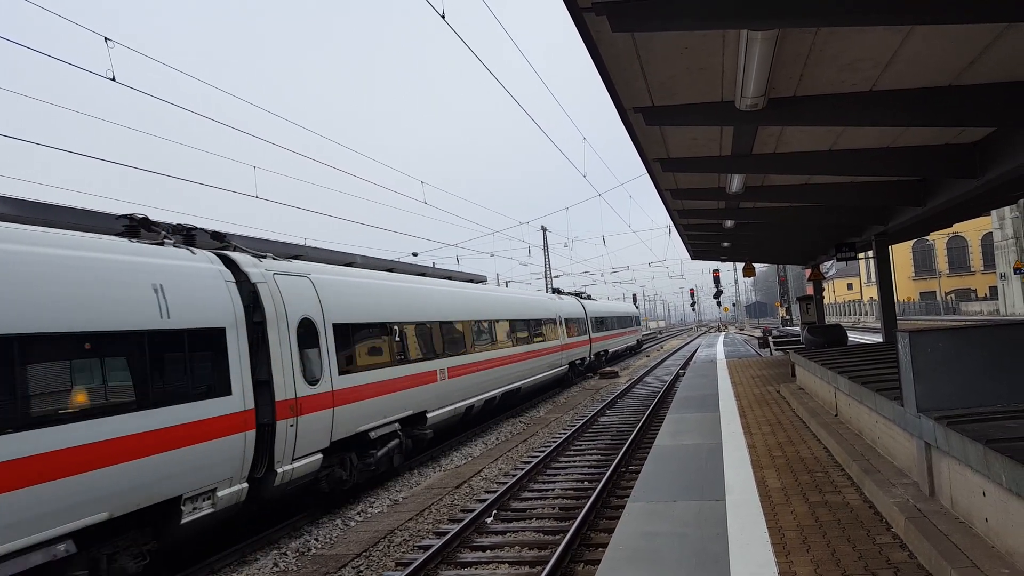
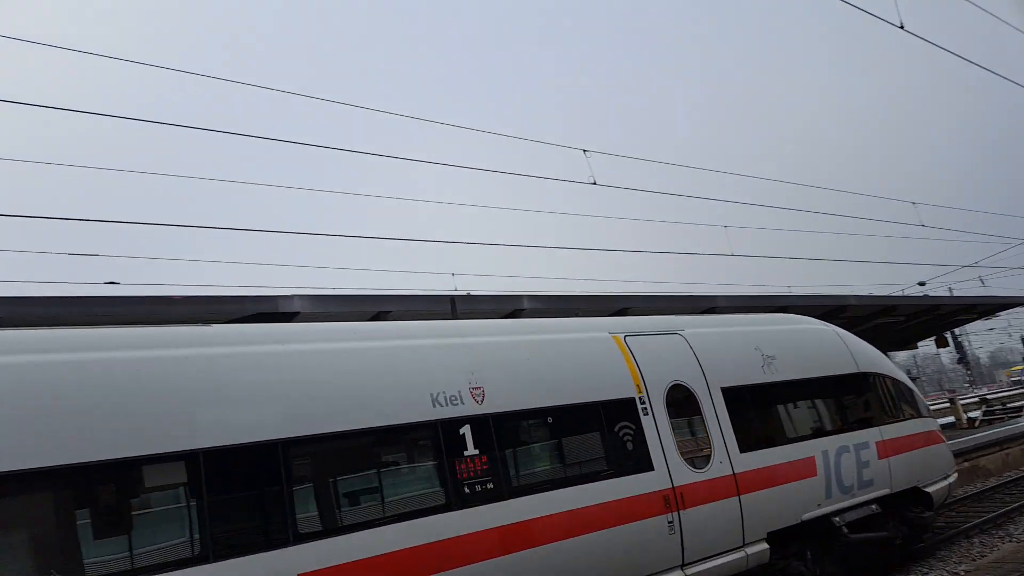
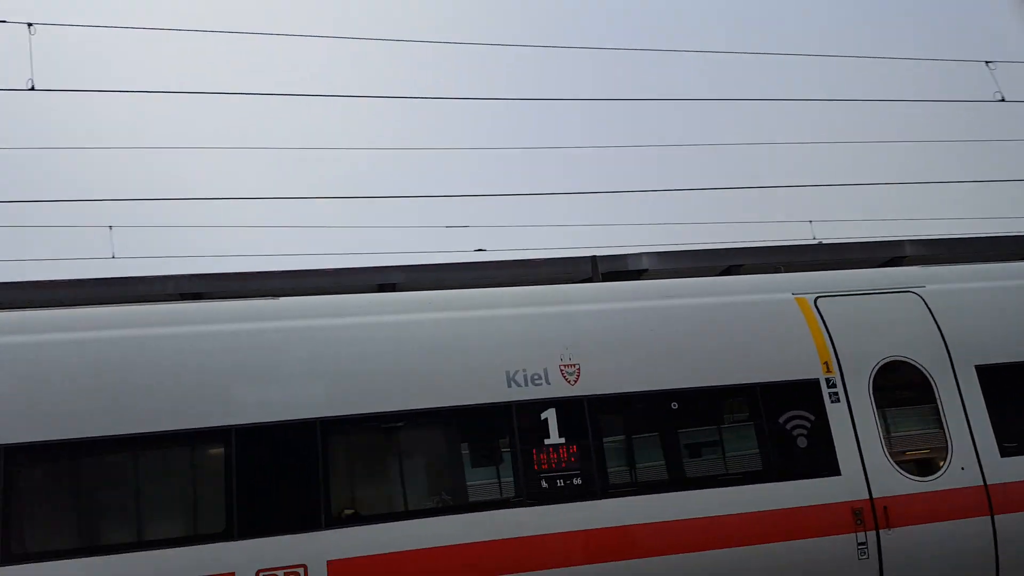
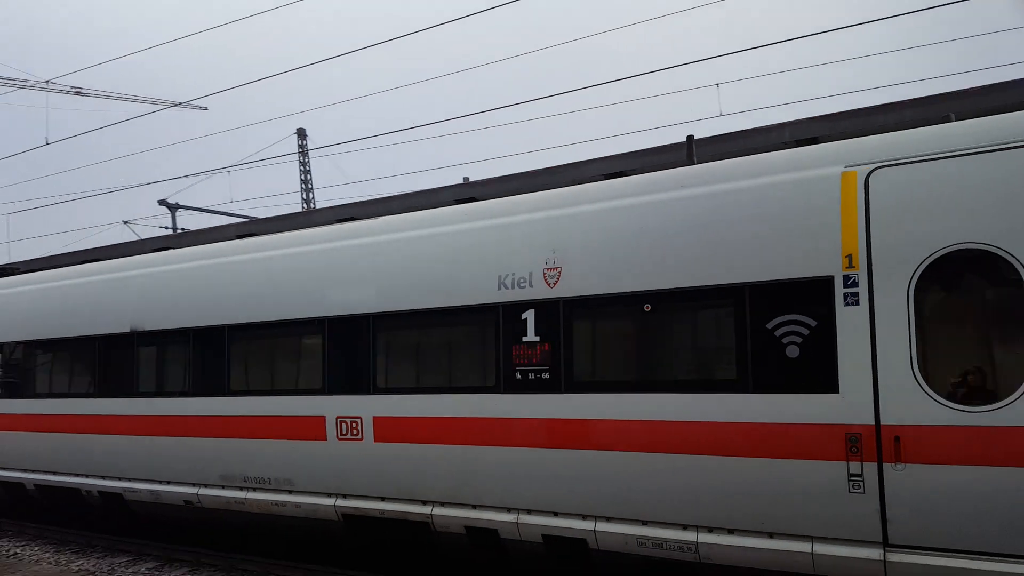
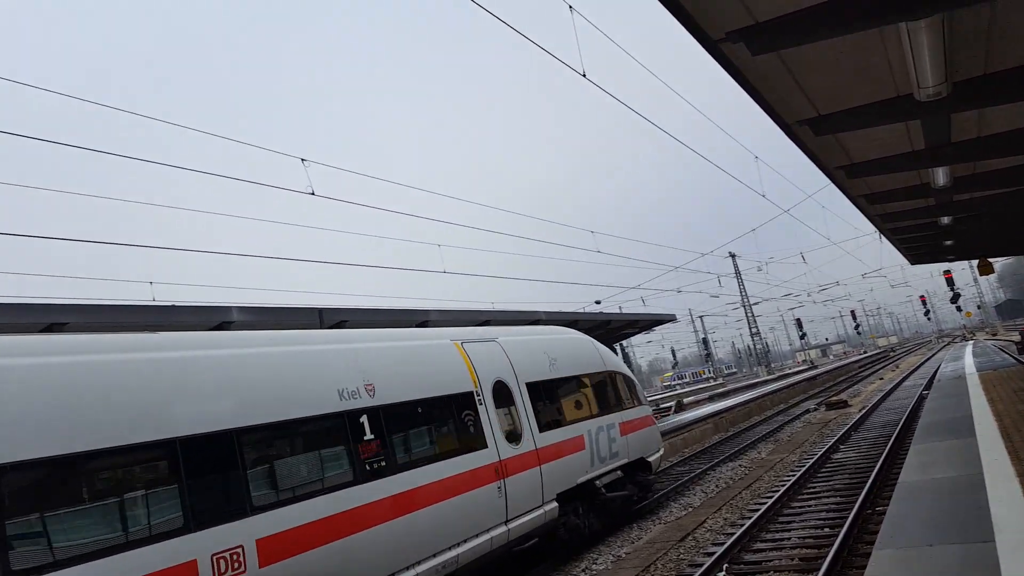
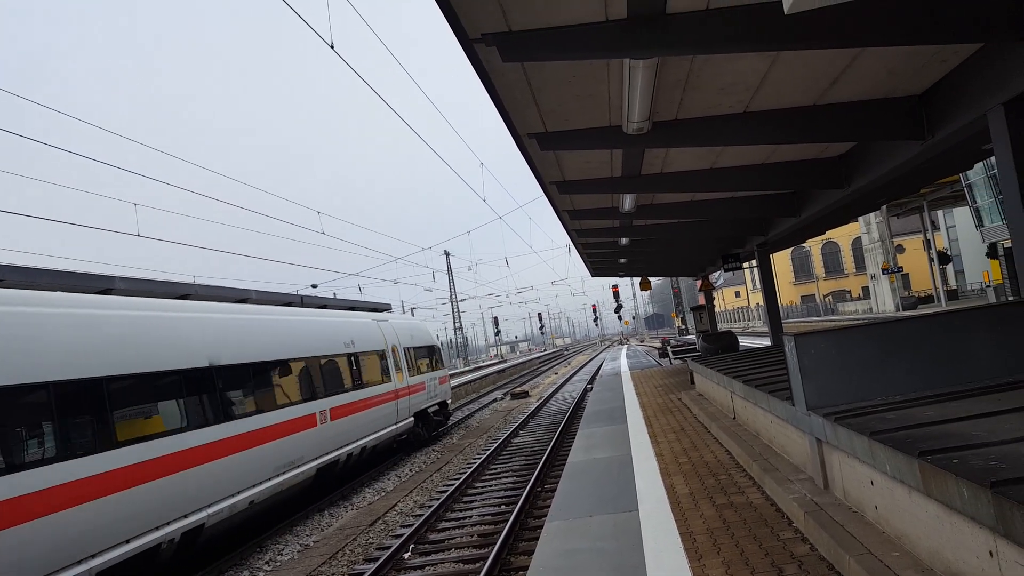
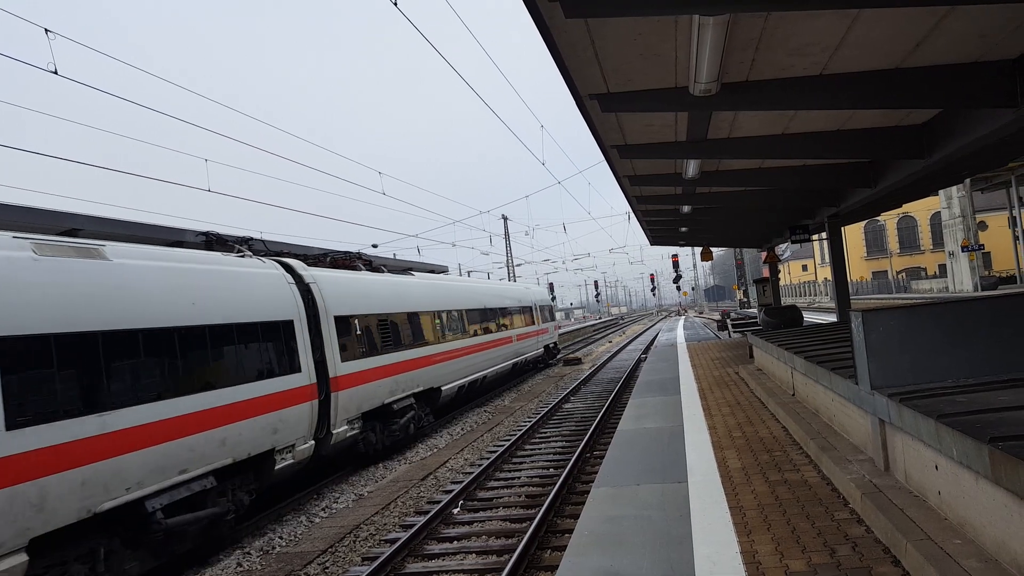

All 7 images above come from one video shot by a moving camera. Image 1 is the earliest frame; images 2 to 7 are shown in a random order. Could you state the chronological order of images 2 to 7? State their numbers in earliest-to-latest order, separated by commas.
7, 6, 5, 2, 3, 4
